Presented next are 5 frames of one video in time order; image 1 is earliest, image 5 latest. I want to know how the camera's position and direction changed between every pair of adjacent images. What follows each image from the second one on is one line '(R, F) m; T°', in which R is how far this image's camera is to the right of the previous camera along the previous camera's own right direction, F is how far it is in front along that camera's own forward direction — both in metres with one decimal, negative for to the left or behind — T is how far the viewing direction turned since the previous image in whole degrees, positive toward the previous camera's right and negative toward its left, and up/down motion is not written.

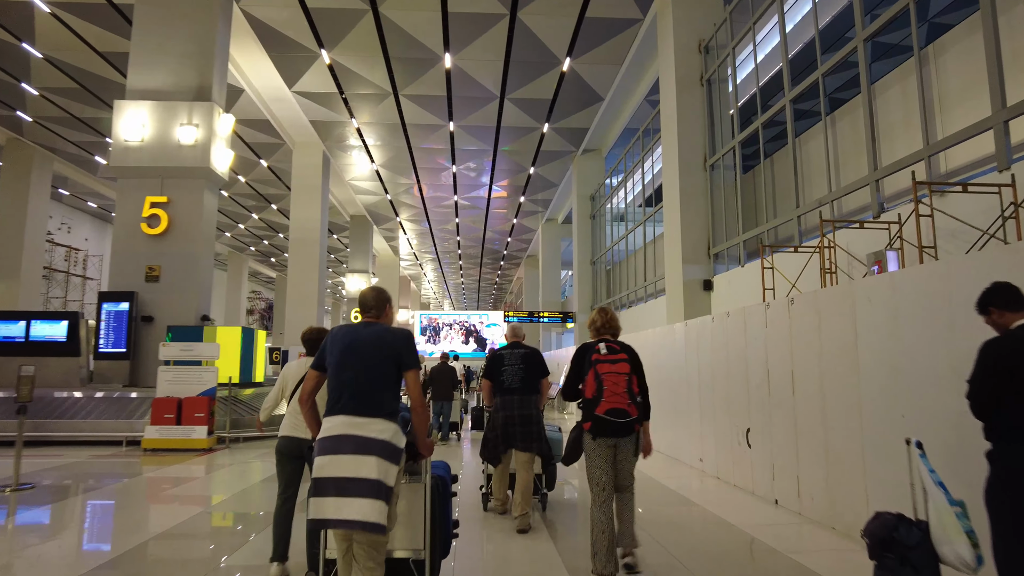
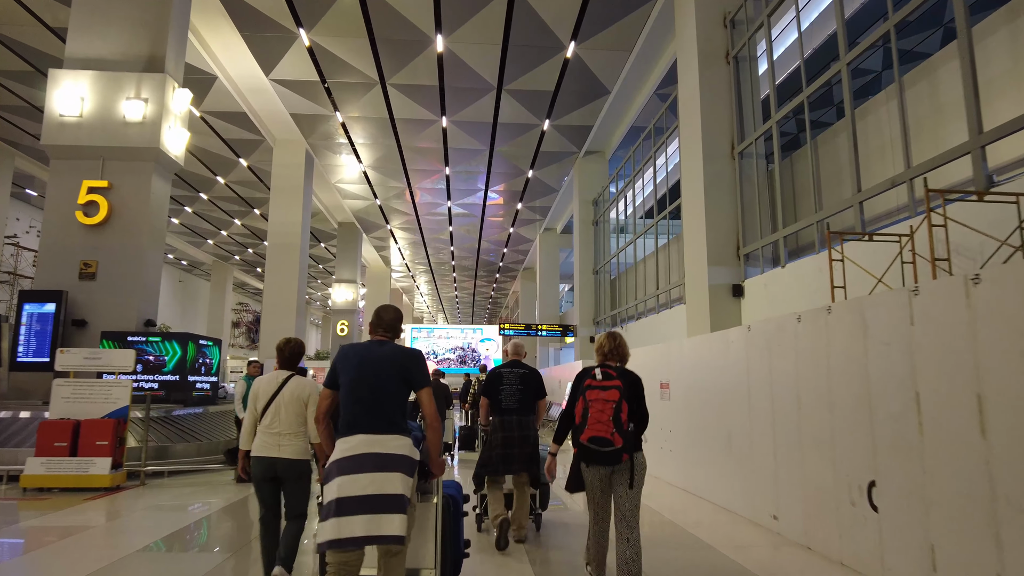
(0.0, +1.3) m; 0°
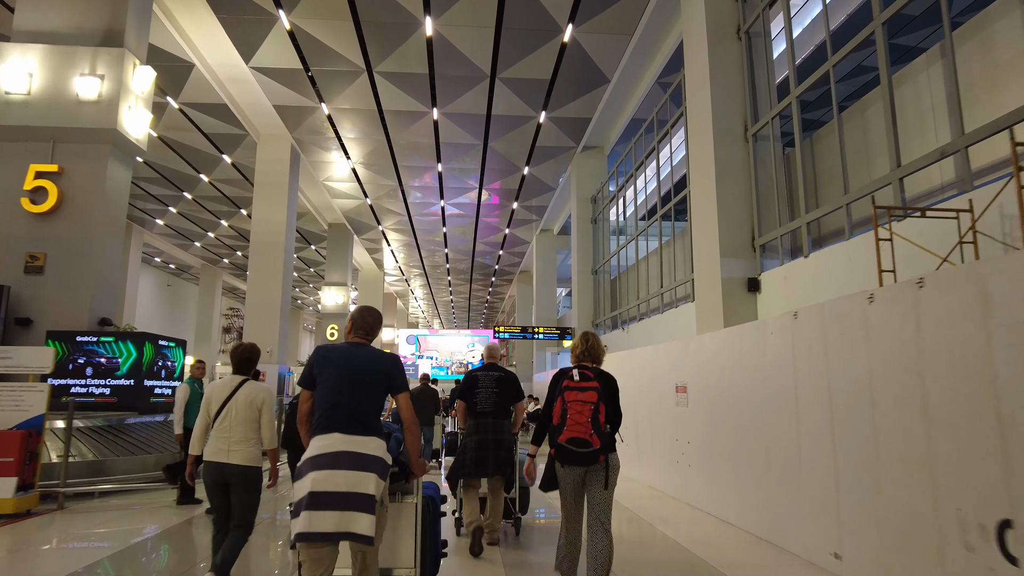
(0.0, +0.7) m; 0°
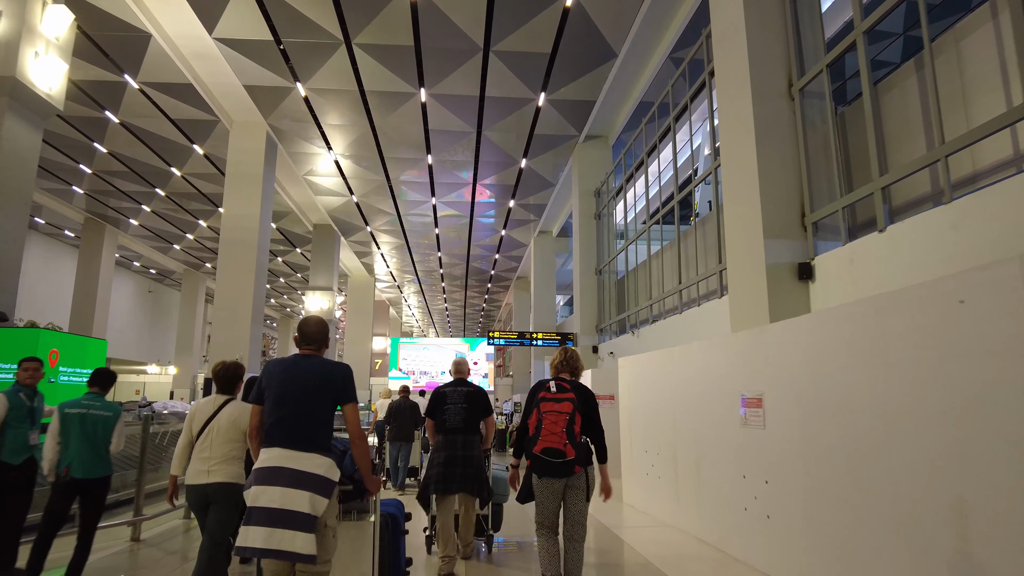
(0.0, +1.4) m; 0°
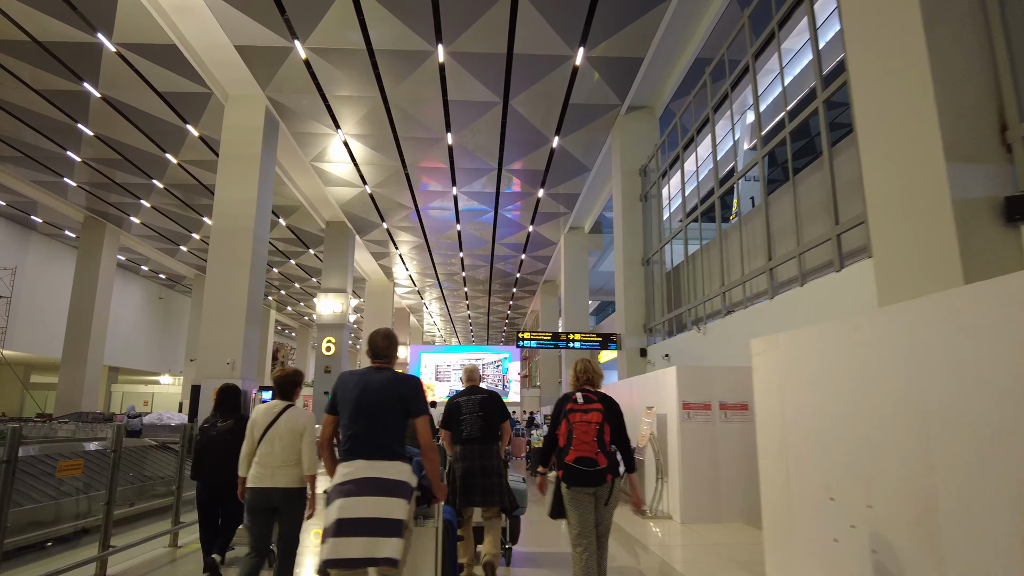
(-0.2, +1.9) m; -2°
